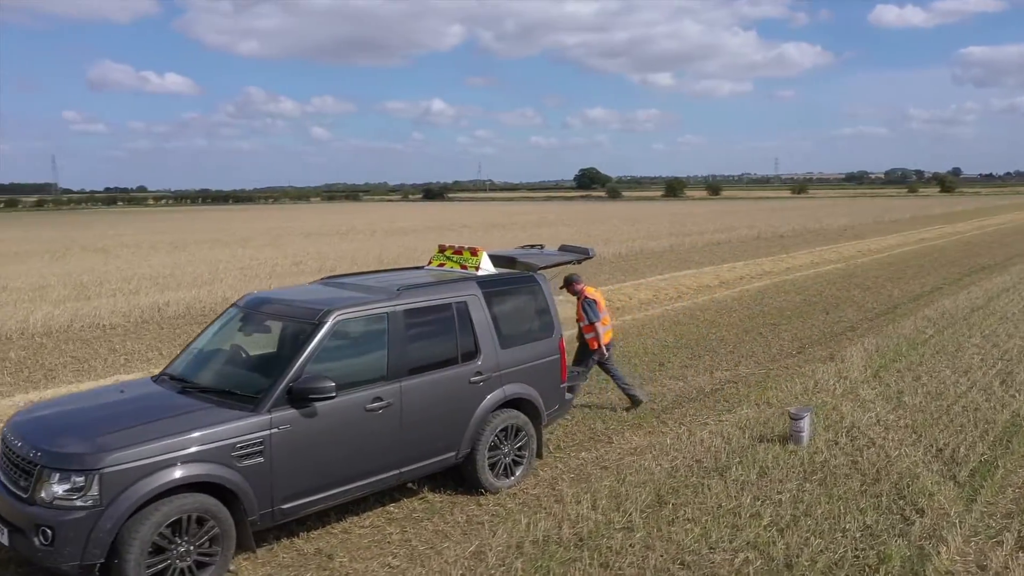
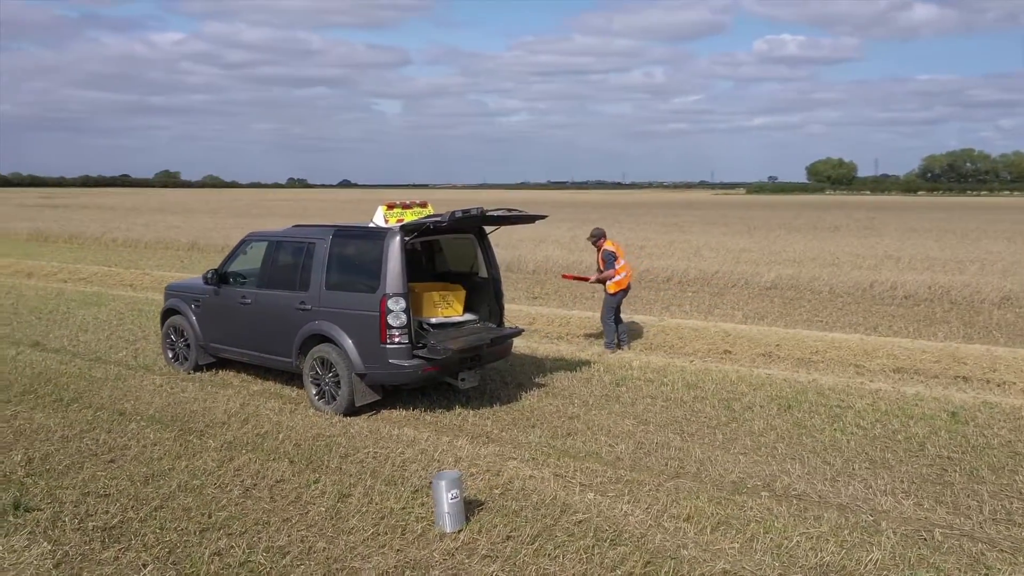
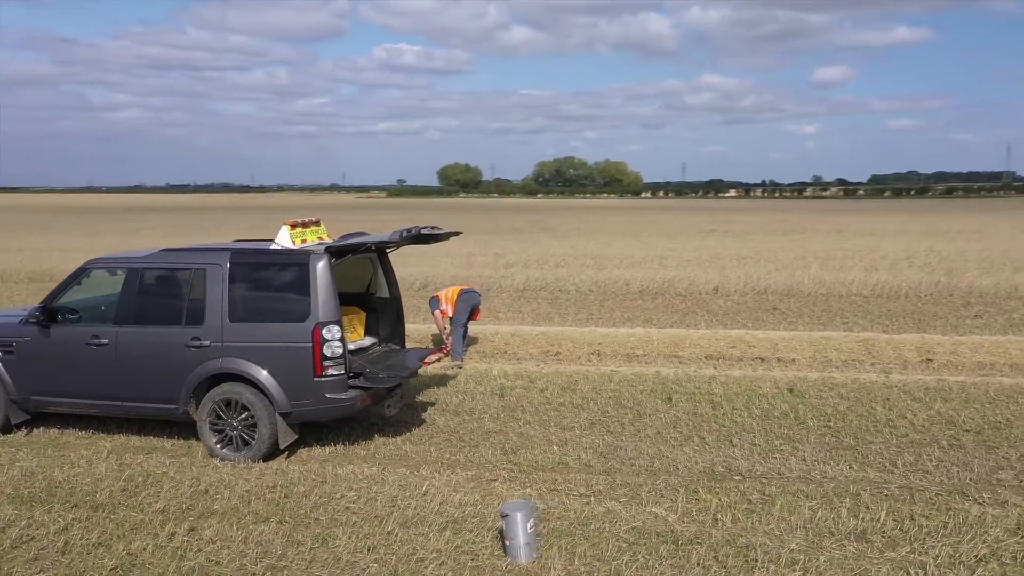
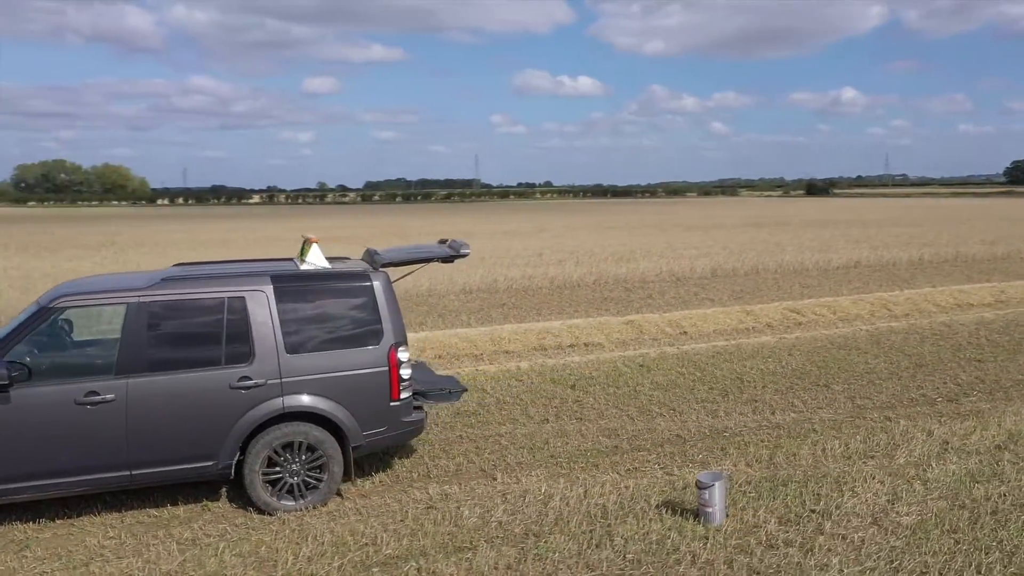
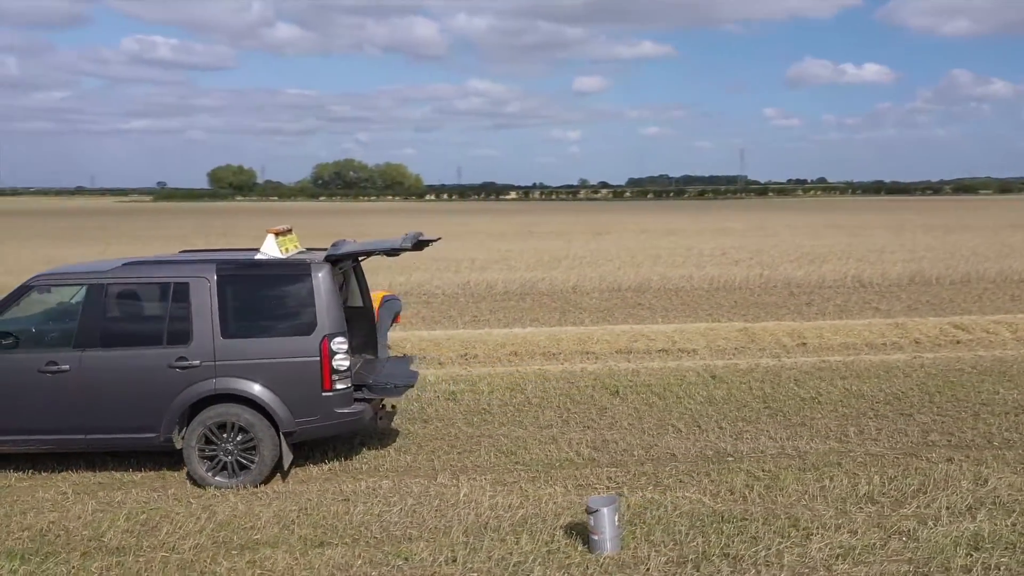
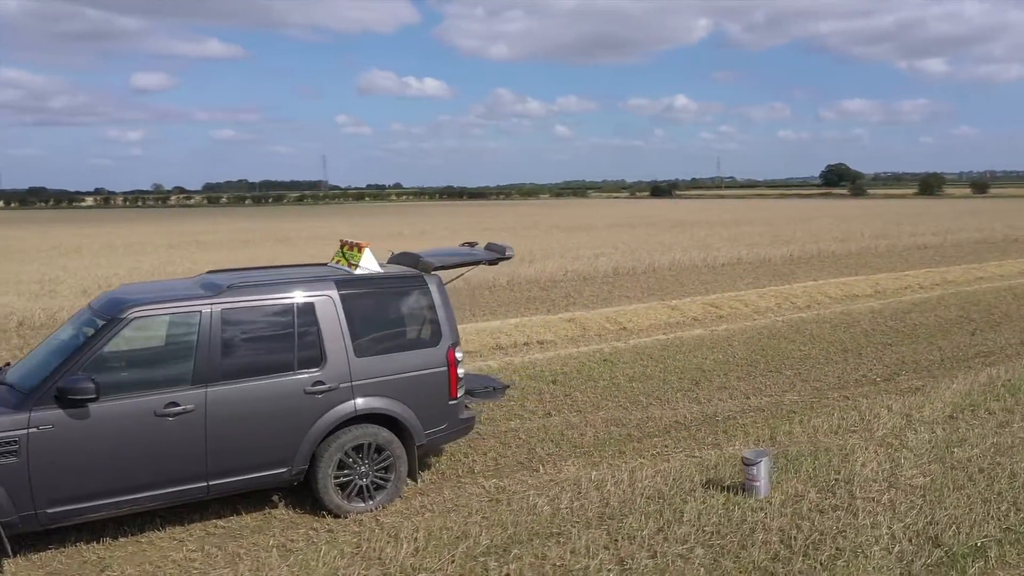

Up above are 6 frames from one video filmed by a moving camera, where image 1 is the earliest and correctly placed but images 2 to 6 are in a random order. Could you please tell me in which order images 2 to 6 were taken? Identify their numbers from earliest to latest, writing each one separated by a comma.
6, 4, 5, 3, 2
